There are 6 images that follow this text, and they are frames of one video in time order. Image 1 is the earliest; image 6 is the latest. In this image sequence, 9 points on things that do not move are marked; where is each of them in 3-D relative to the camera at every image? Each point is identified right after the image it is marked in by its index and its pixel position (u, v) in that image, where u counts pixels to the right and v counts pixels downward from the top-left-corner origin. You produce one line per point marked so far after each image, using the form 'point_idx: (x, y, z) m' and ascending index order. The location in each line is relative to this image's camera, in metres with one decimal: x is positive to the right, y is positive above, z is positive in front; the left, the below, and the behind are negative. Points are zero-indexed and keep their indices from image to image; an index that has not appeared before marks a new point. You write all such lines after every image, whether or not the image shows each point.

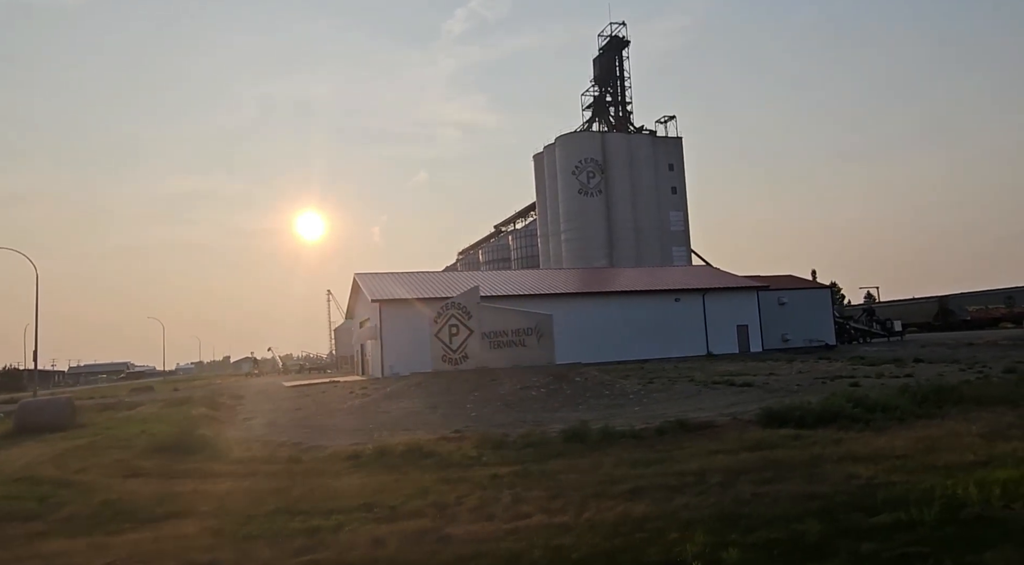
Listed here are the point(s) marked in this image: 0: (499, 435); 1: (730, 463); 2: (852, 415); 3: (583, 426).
0: (-0.1, -2.7, +14.1) m
1: (+2.9, -2.4, +10.6) m
2: (+6.2, -2.4, +14.7) m
3: (+1.4, -2.6, +14.7) m
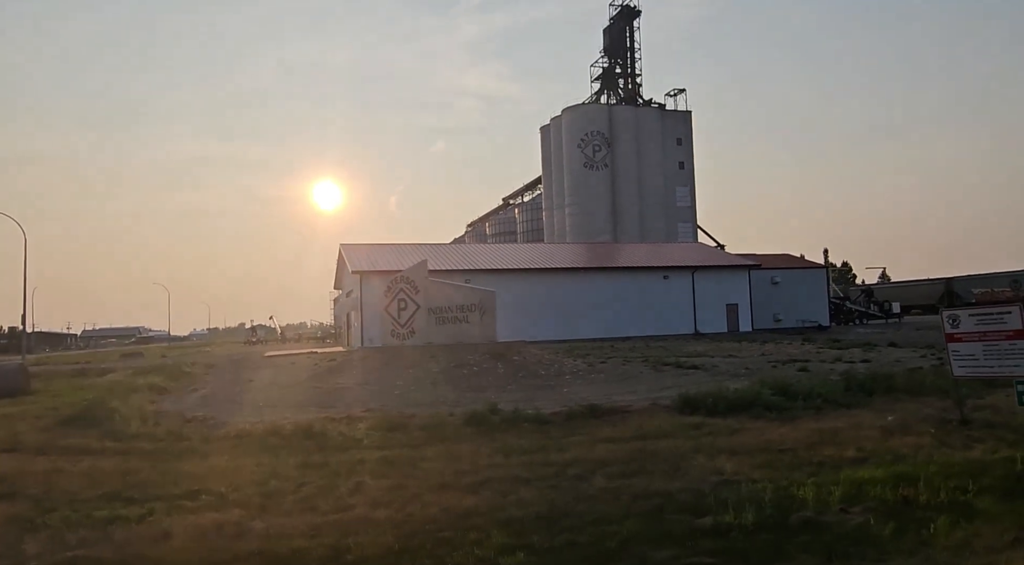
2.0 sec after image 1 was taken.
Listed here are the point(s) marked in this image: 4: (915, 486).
0: (-1.7, -2.3, +13.8) m
1: (+1.2, -2.2, +10.2) m
2: (+4.6, -2.1, +14.3) m
3: (-0.3, -2.3, +14.4) m
4: (+3.9, -2.0, +7.9) m
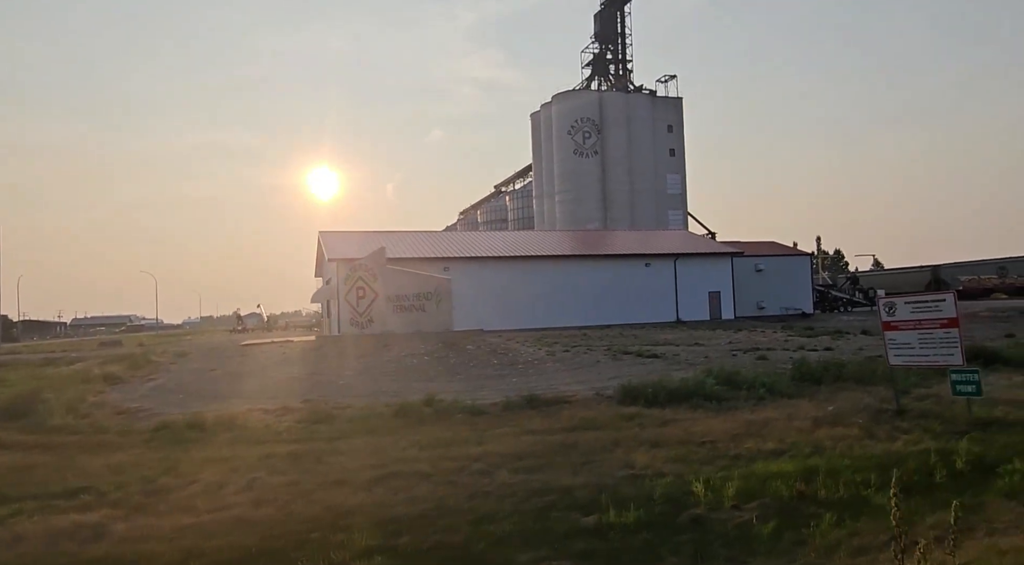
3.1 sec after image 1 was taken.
0: (-2.8, -2.1, +13.5) m
1: (+0.2, -2.0, +9.9) m
2: (+3.5, -1.9, +14.1) m
3: (-1.4, -2.1, +14.1) m
4: (+2.9, -1.9, +7.7) m
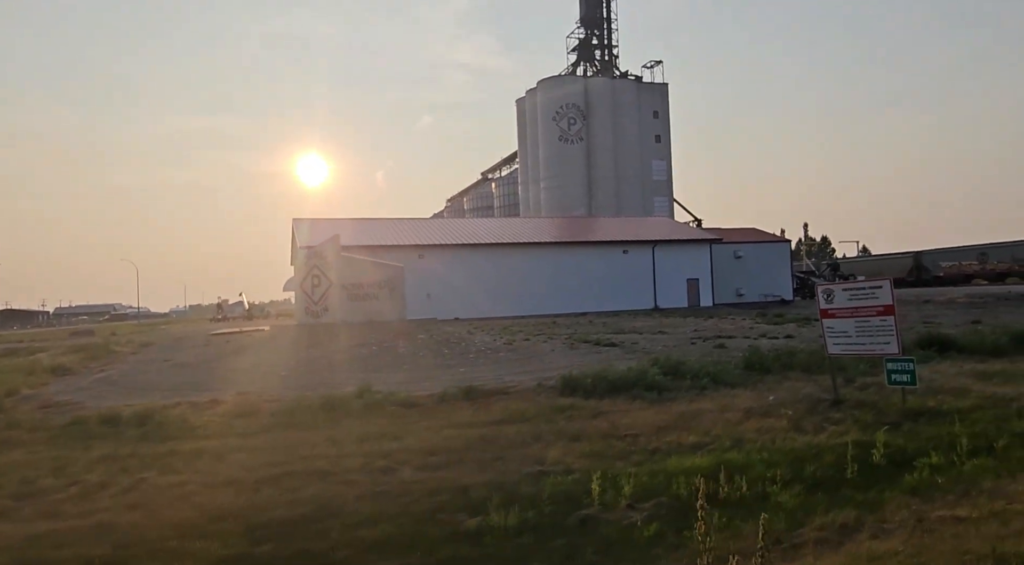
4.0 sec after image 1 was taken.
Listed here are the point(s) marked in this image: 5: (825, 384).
0: (-3.9, -1.9, +13.1) m
1: (-0.8, -1.9, +9.6) m
2: (+2.4, -1.7, +13.8) m
3: (-2.4, -1.9, +13.7) m
4: (+2.0, -1.8, +7.4) m
5: (+5.3, -1.7, +13.5) m
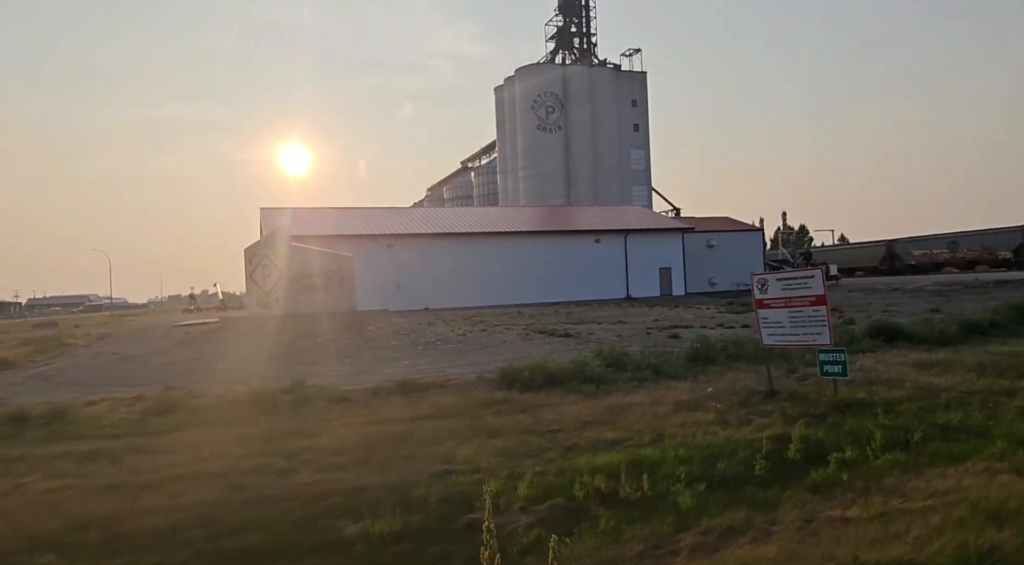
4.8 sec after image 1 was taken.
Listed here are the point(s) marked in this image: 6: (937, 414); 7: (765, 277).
0: (-4.9, -1.8, +12.7) m
1: (-1.8, -1.8, +9.3) m
2: (+1.3, -1.6, +13.5) m
3: (-3.5, -1.7, +13.4) m
4: (+1.1, -1.7, +7.1) m
5: (+4.2, -1.5, +13.4) m
6: (+5.0, -1.5, +9.5) m
7: (+3.6, +0.1, +11.5) m
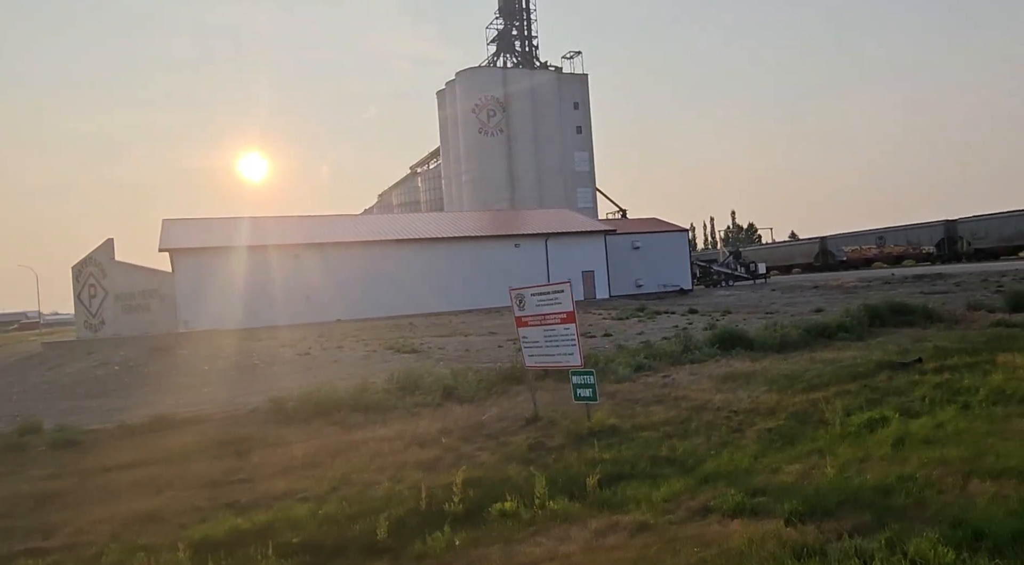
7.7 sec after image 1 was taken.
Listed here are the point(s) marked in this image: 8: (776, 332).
0: (-8.4, -2.3, +11.3) m
1: (-5.1, -2.1, +8.0) m
2: (-2.2, -1.9, +12.5) m
3: (-7.0, -2.1, +12.0) m
4: (-2.1, -2.0, +6.1) m
5: (+0.7, -1.8, +12.5) m
6: (+1.7, -1.7, +8.7) m
7: (+0.1, -0.2, +10.5) m
8: (+6.3, -1.2, +19.6) m
